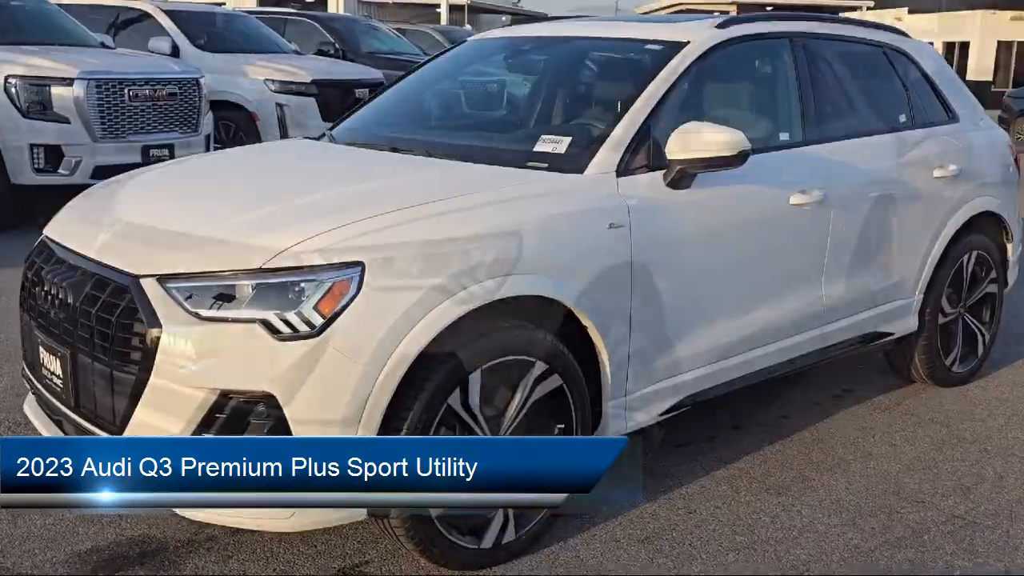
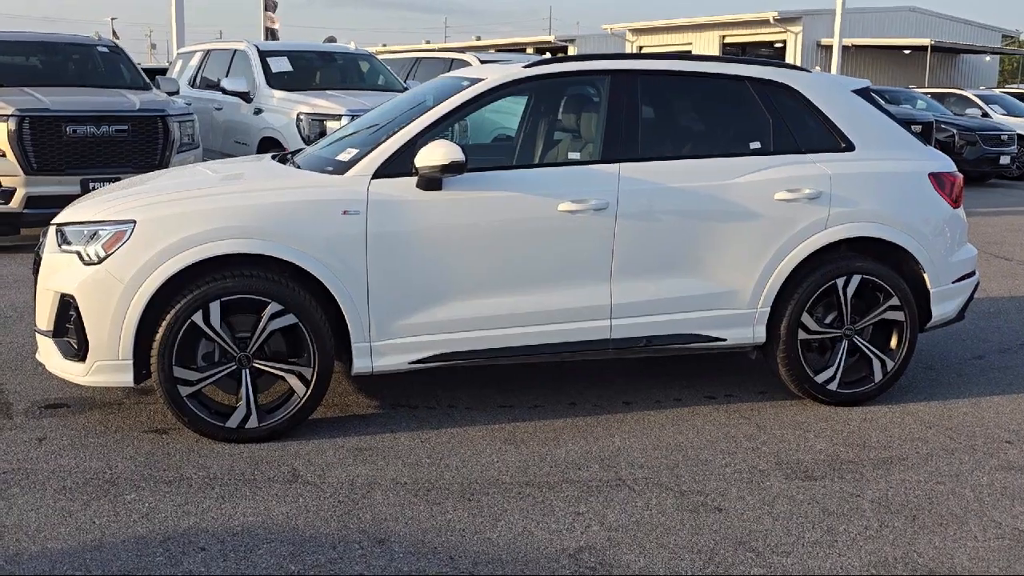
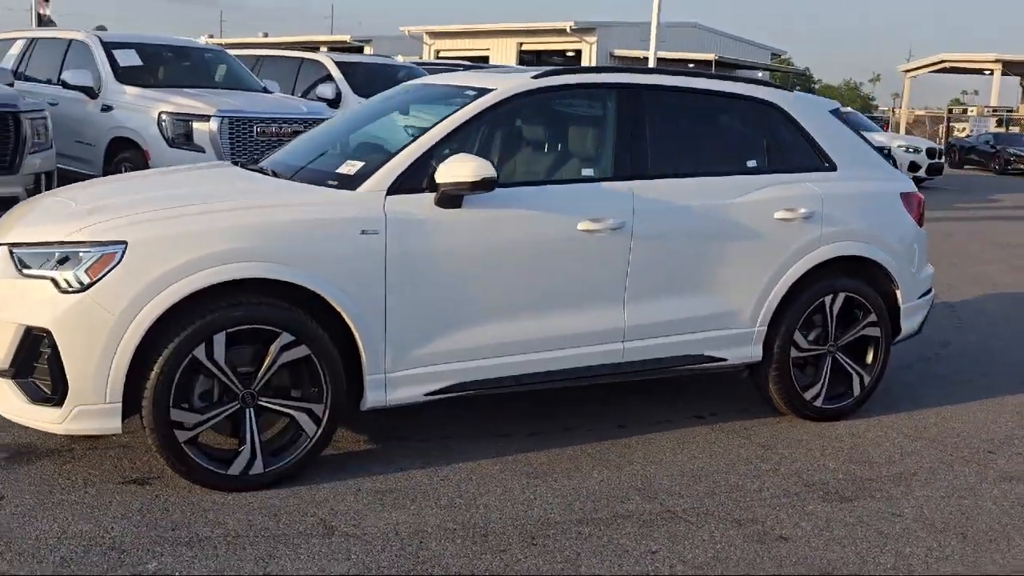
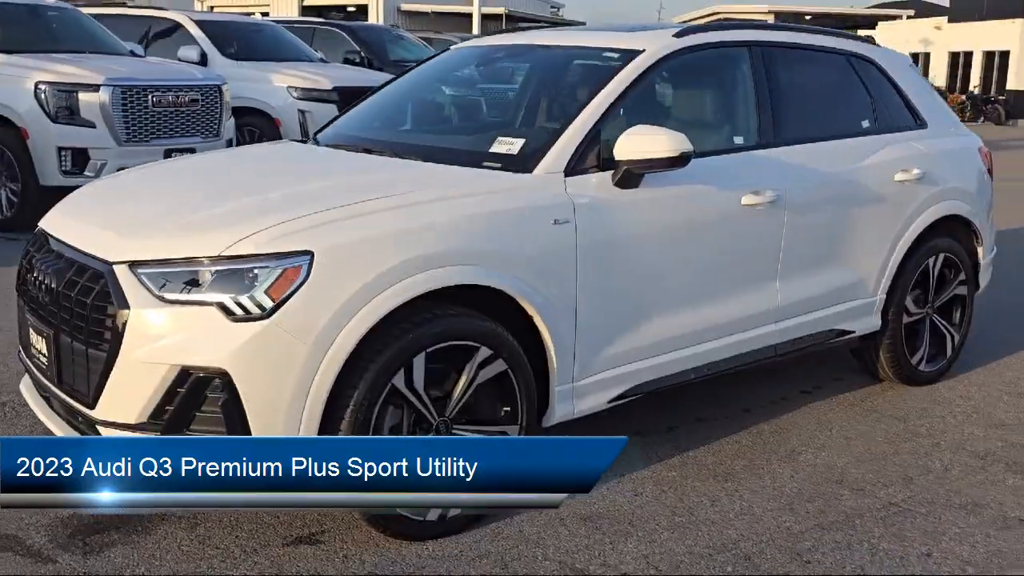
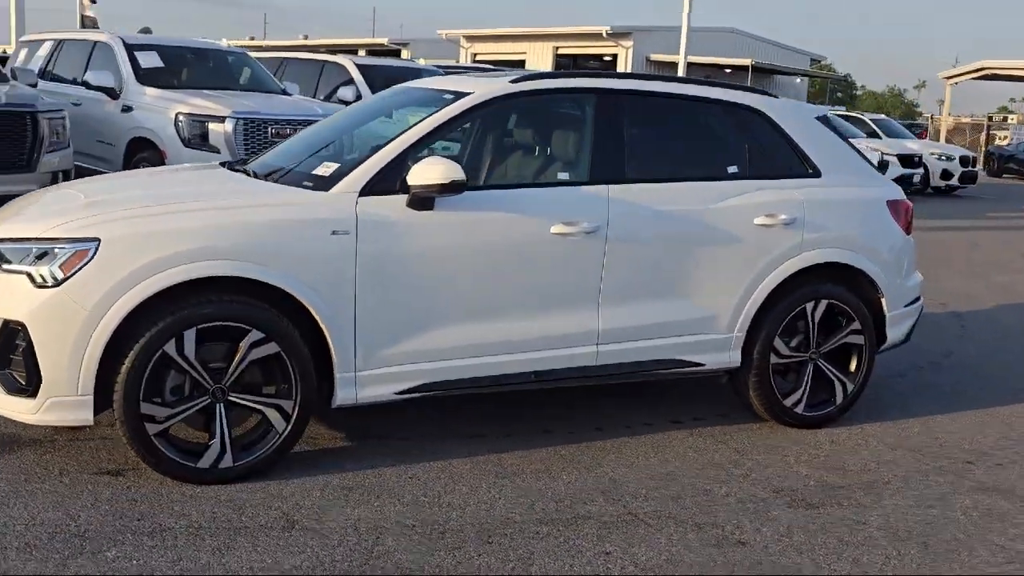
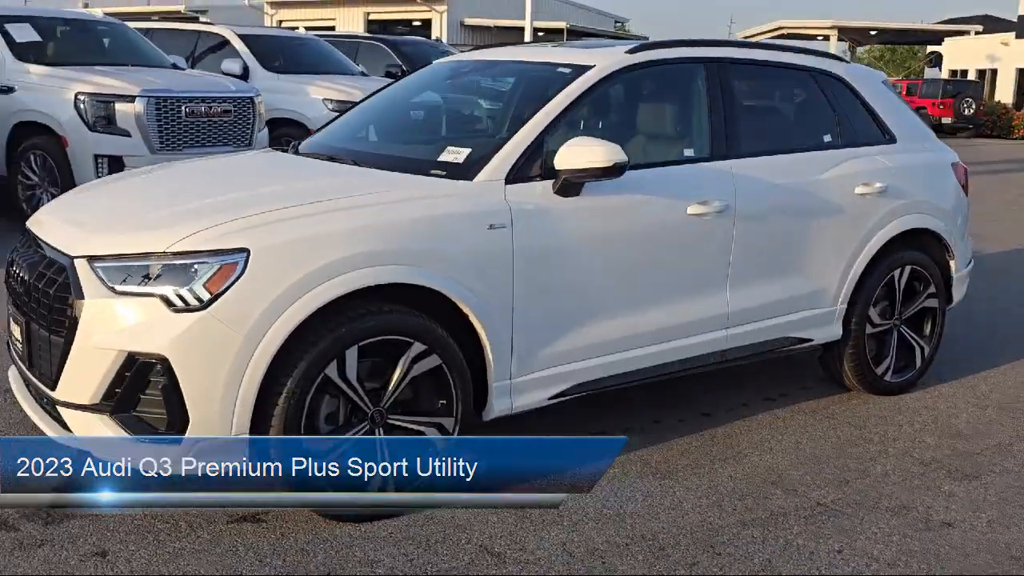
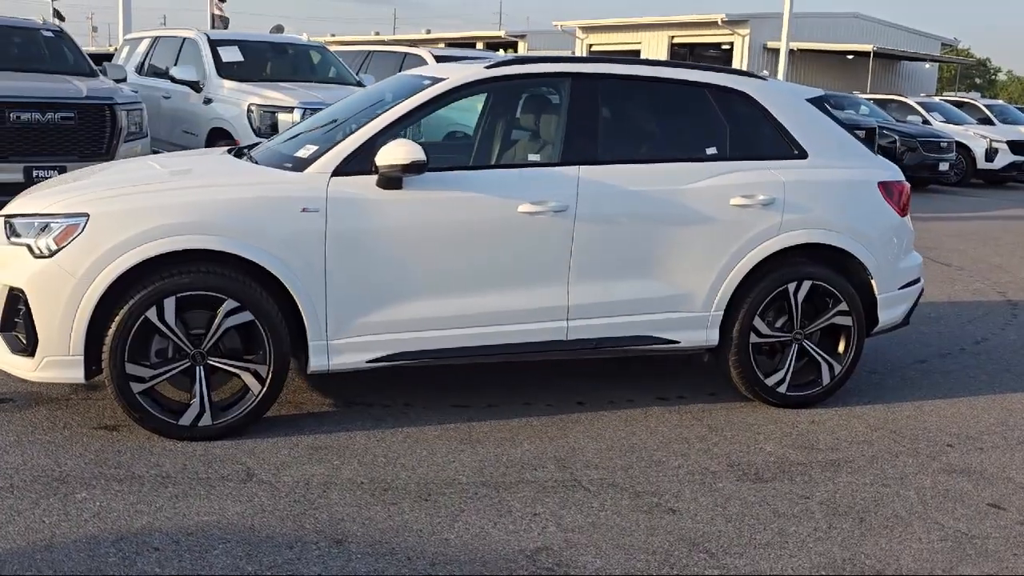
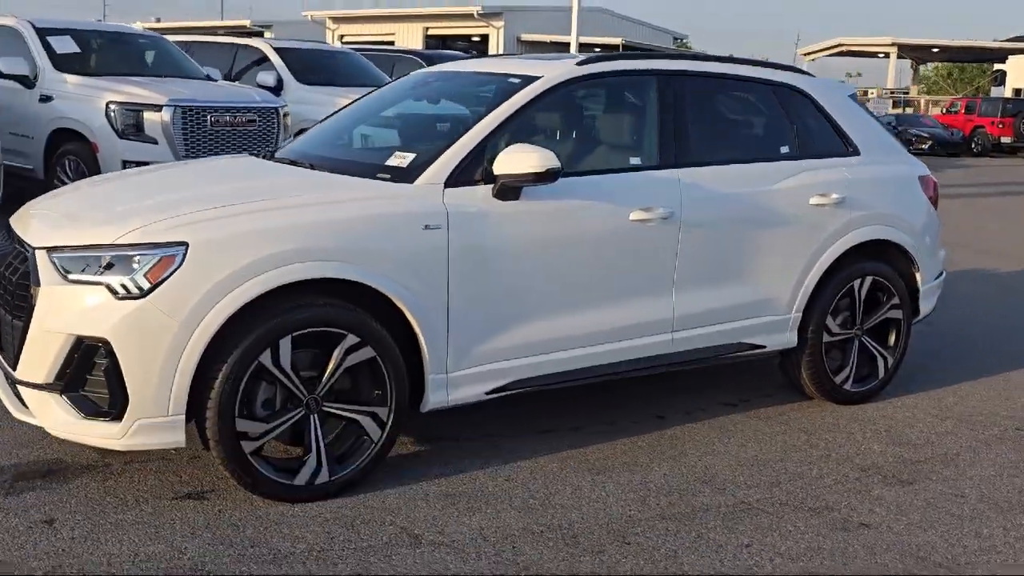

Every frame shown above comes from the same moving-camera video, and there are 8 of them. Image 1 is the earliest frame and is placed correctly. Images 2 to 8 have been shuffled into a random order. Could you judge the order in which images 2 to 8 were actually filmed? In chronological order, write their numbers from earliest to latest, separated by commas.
4, 6, 8, 3, 5, 7, 2
